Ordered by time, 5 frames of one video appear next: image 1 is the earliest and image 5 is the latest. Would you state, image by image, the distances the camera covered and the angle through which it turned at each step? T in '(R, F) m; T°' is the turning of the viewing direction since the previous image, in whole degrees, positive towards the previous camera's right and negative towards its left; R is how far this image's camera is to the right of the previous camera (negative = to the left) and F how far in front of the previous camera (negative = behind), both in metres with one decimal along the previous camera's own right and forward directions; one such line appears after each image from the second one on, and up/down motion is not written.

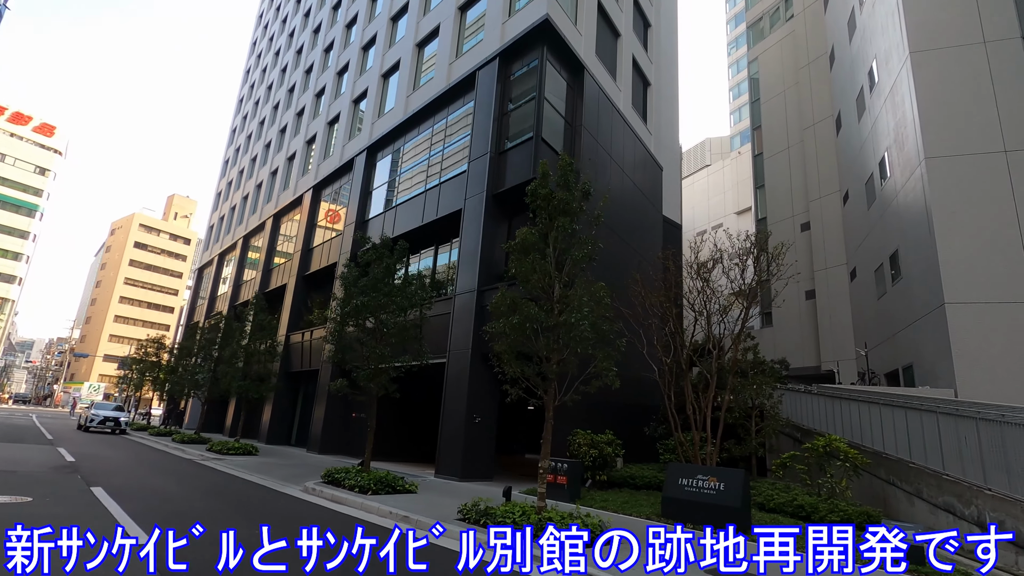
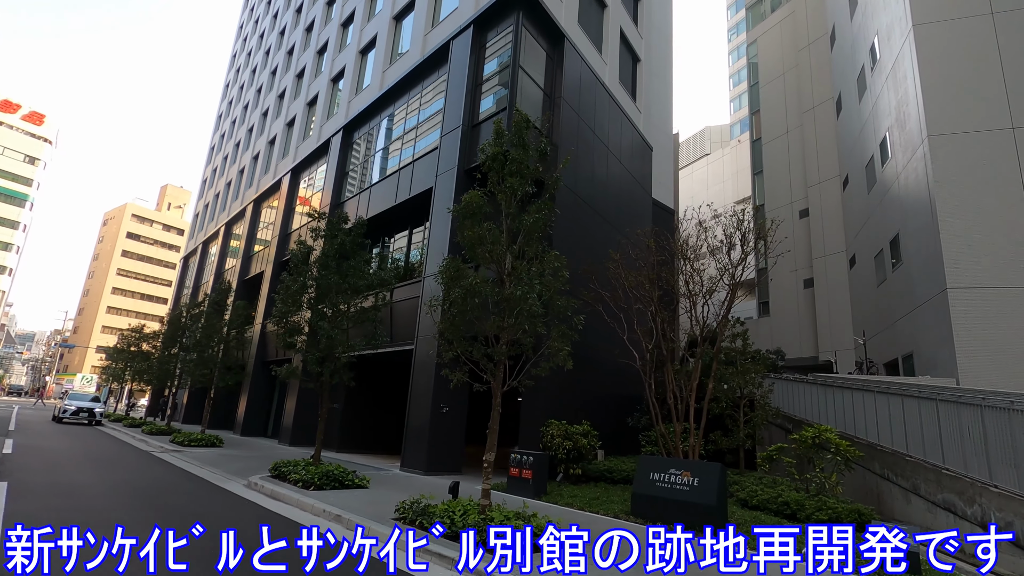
(+0.9, +1.1) m; 0°
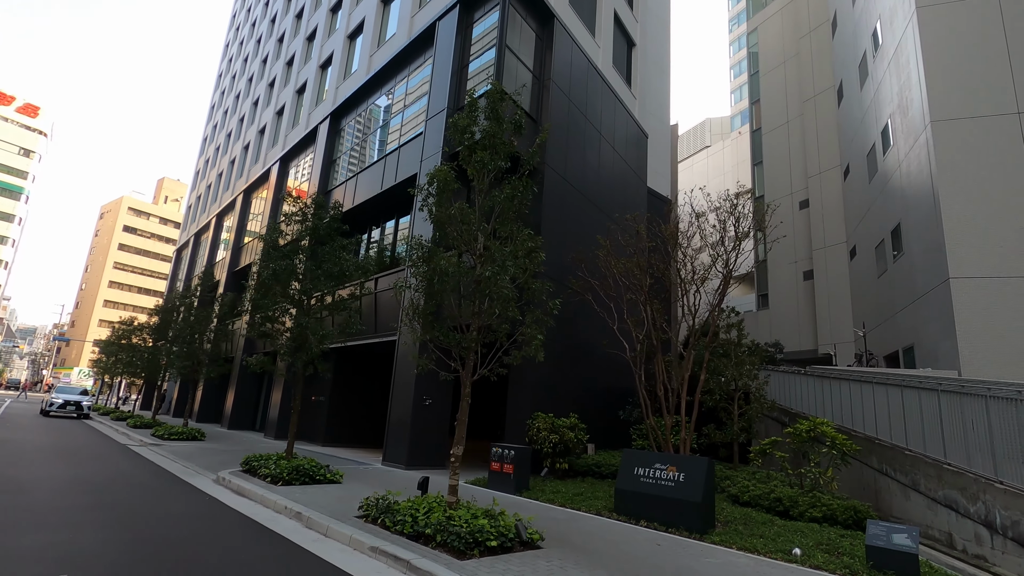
(+0.4, +0.5) m; 0°
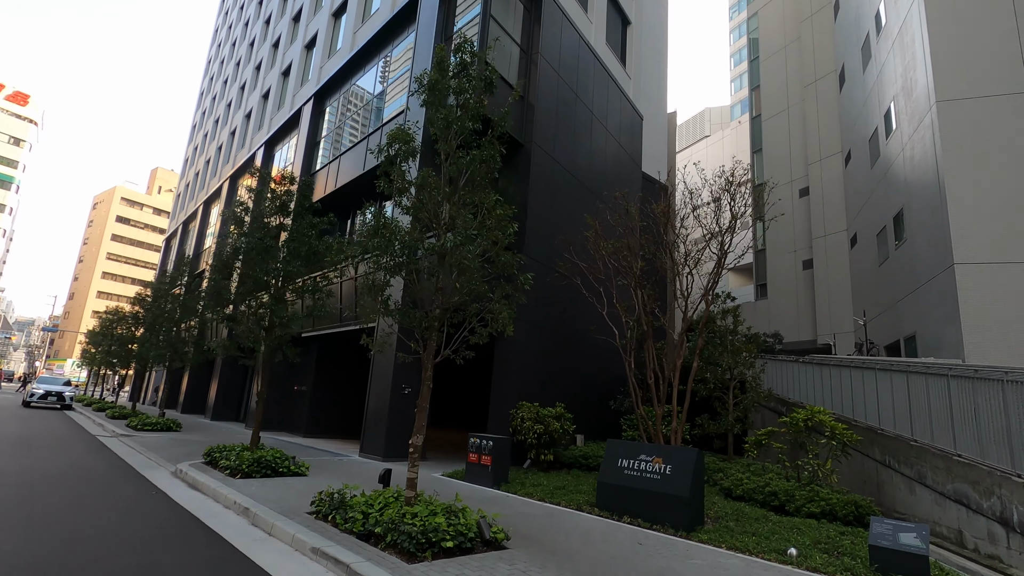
(+0.4, +0.7) m; 0°
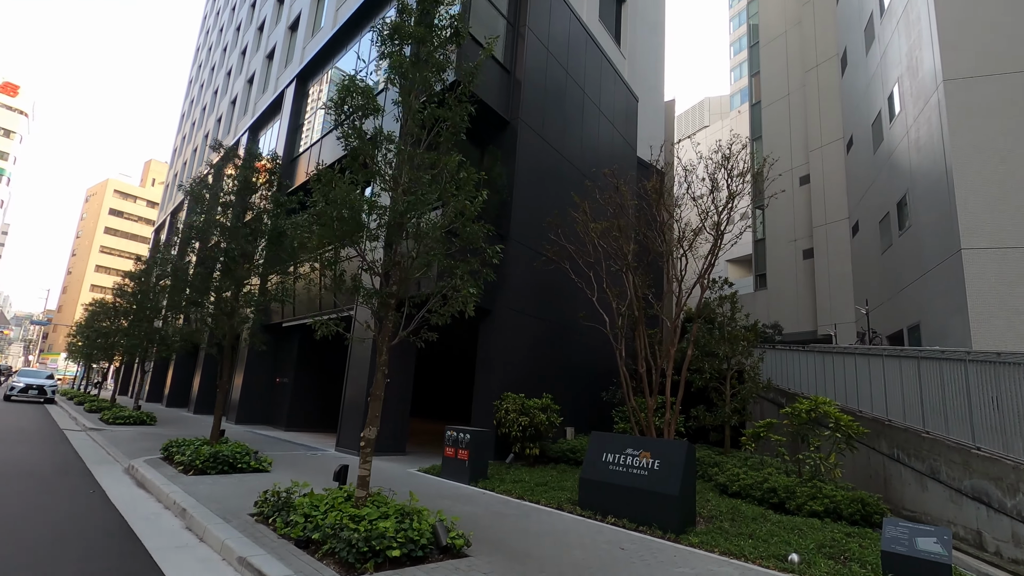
(+0.4, +0.8) m; 0°
